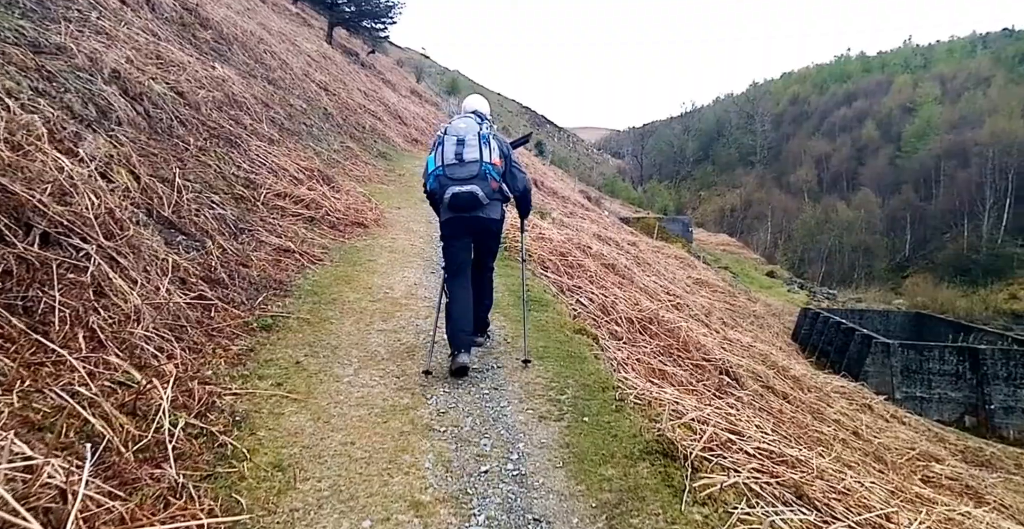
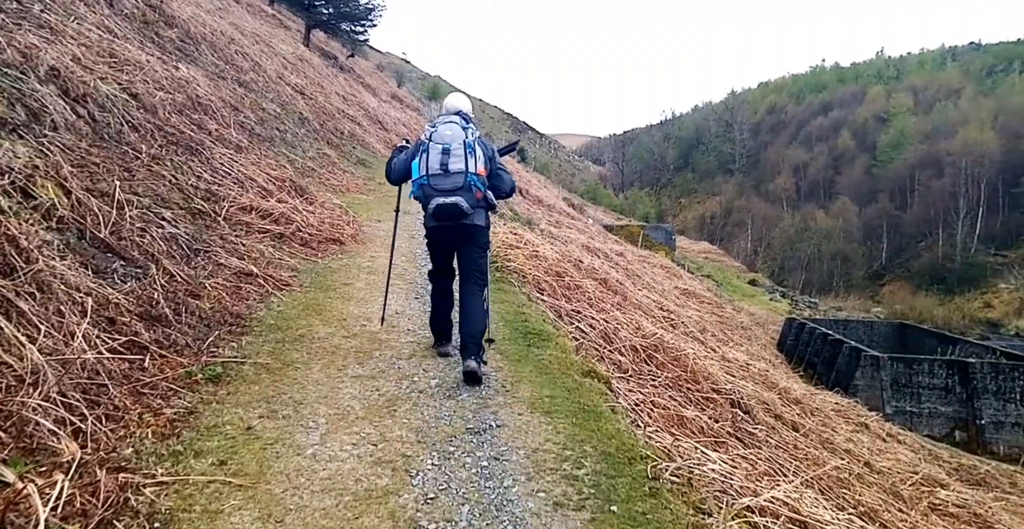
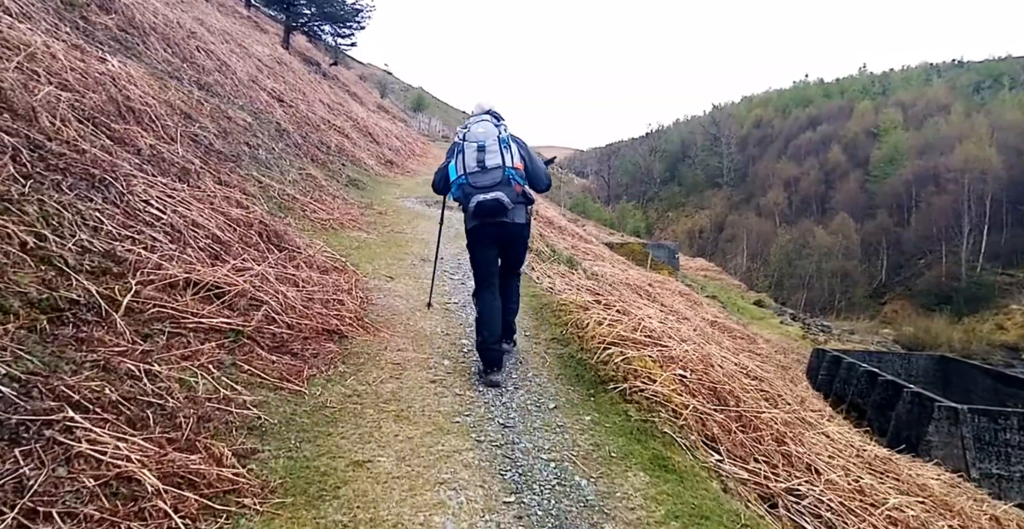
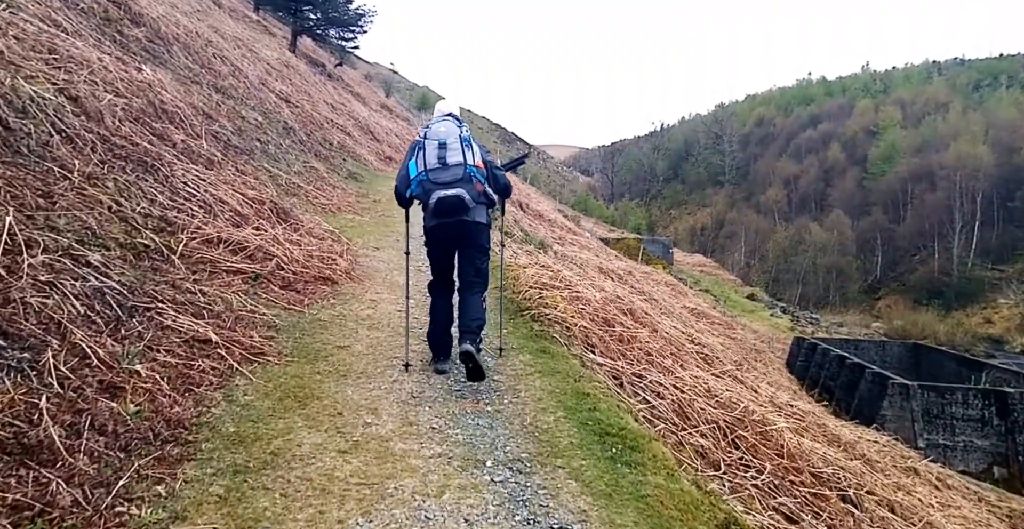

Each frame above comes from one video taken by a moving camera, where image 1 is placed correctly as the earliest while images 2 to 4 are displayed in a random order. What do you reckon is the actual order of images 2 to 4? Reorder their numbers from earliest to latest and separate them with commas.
2, 4, 3
